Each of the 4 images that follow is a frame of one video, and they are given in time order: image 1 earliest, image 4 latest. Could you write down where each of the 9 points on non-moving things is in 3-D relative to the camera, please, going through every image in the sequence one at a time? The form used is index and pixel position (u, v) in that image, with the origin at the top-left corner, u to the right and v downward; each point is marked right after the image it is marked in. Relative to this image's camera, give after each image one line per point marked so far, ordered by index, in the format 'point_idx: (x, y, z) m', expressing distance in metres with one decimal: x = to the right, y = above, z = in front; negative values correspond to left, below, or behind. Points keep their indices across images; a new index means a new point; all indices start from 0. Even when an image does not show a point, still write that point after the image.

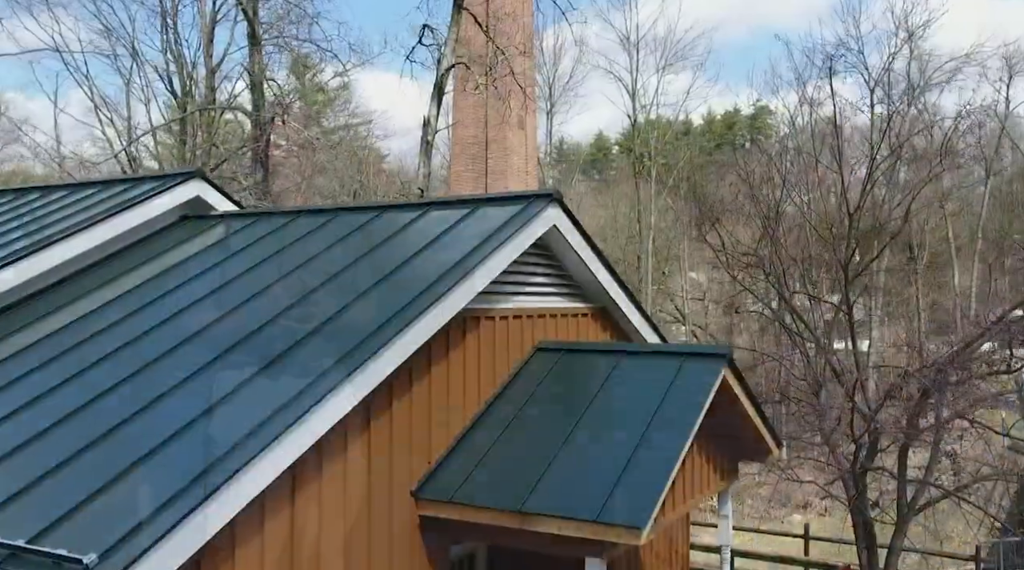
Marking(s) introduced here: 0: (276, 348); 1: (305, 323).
0: (-1.5, -0.5, +5.8) m
1: (-1.4, -0.3, +6.1) m
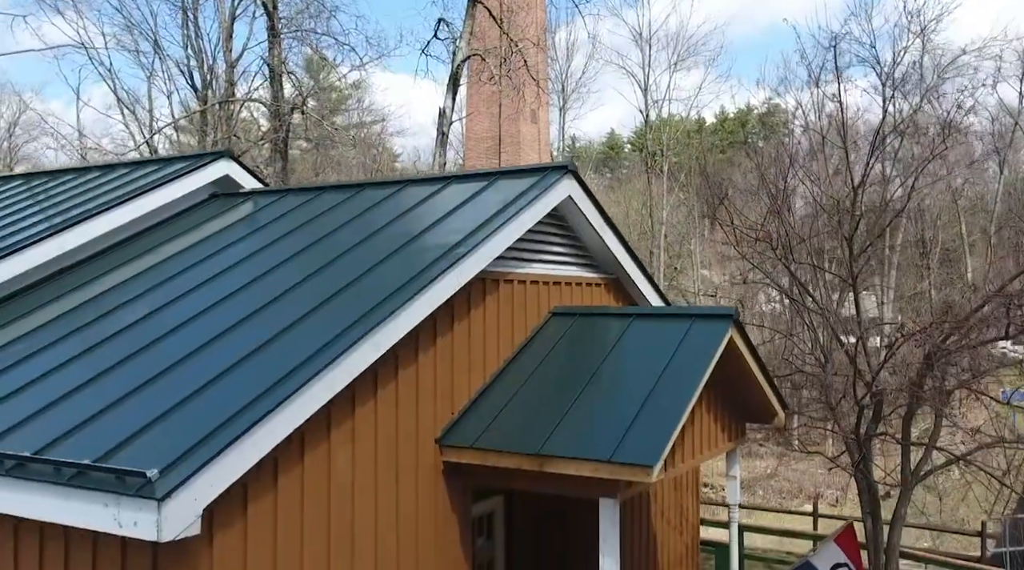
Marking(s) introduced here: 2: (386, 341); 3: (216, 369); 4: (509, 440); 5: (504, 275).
0: (-1.3, -0.2, +6.2) m
1: (-1.2, -0.1, +6.5) m
2: (-0.7, -0.3, +5.9) m
3: (-1.6, -0.5, +5.5) m
4: (0.0, -1.0, +6.3) m
5: (-0.1, +0.1, +7.4) m
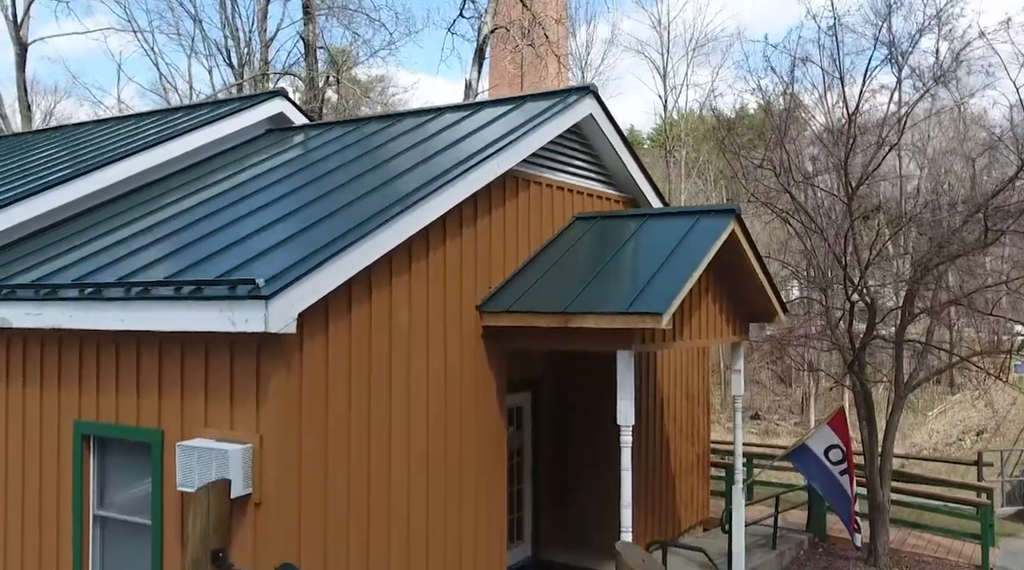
0: (-1.1, +0.6, +7.3) m
1: (-1.0, +0.7, +7.6) m
2: (-0.5, +0.5, +6.9) m
3: (-1.4, +0.3, +6.6) m
4: (+0.2, -0.1, +7.3) m
5: (+0.2, +0.9, +8.5) m
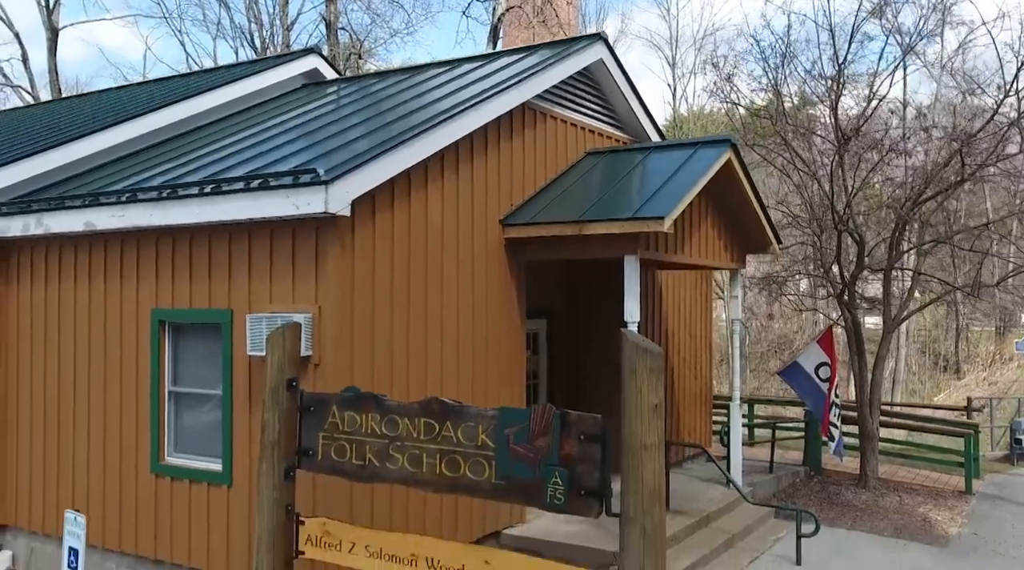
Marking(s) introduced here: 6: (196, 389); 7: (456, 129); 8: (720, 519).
0: (-1.0, +1.3, +8.3) m
1: (-0.9, +1.4, +8.6) m
2: (-0.4, +1.2, +7.9) m
3: (-1.2, +1.0, +7.5) m
4: (+0.3, +0.6, +8.3) m
5: (+0.3, +1.6, +9.4) m
6: (-2.3, -0.8, +7.5) m
7: (-0.4, +1.2, +7.8) m
8: (+2.0, -2.2, +9.8) m
